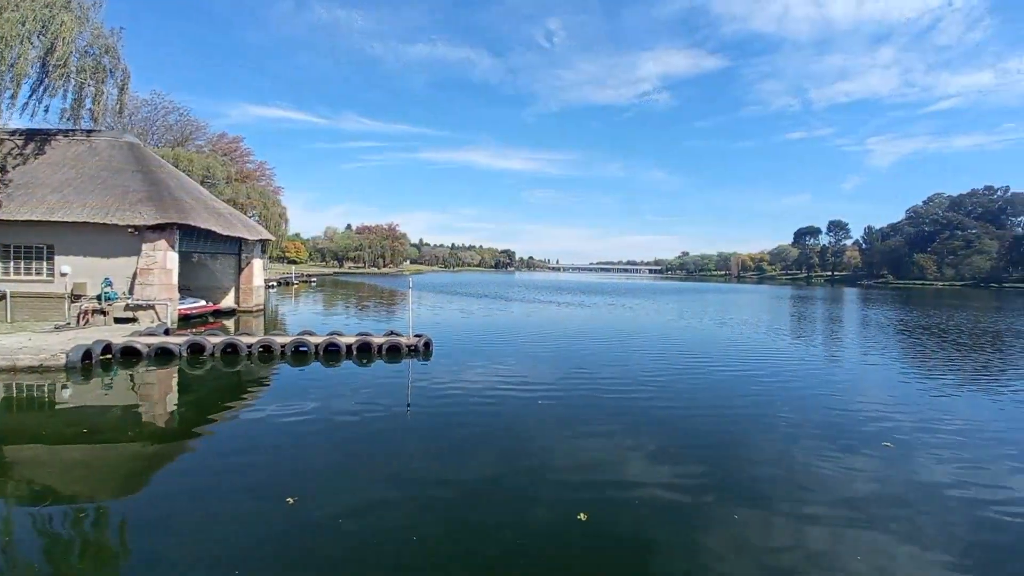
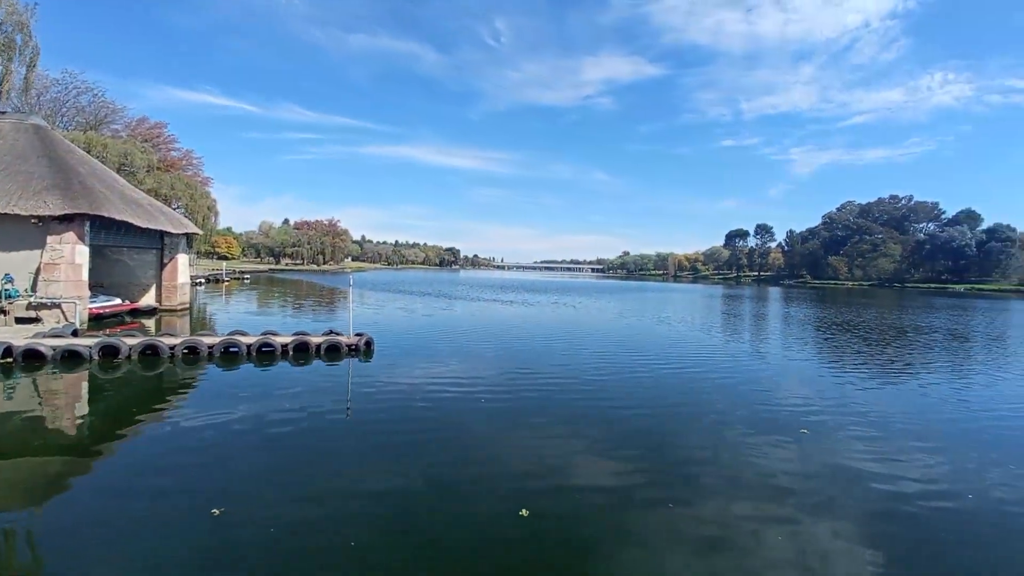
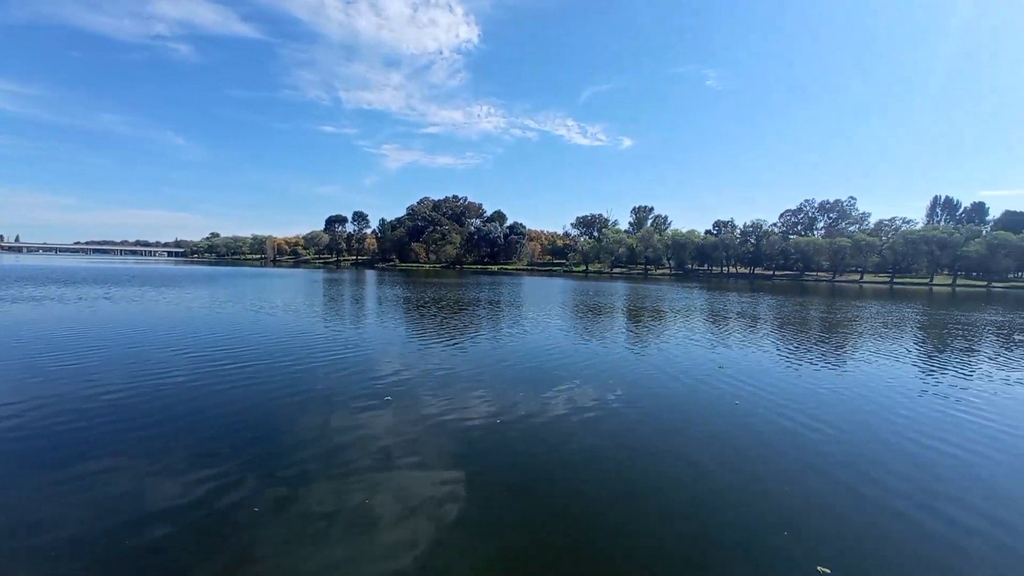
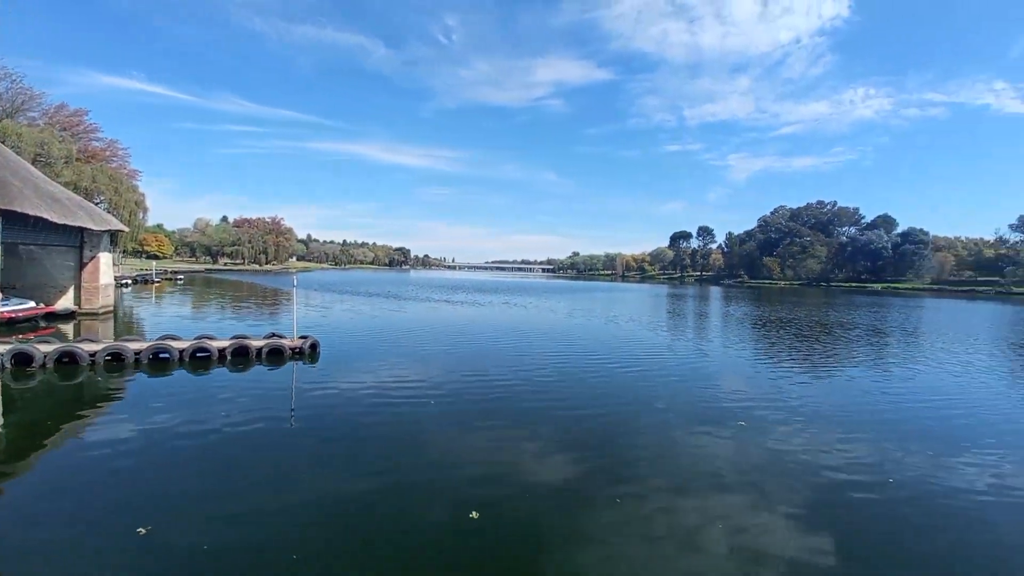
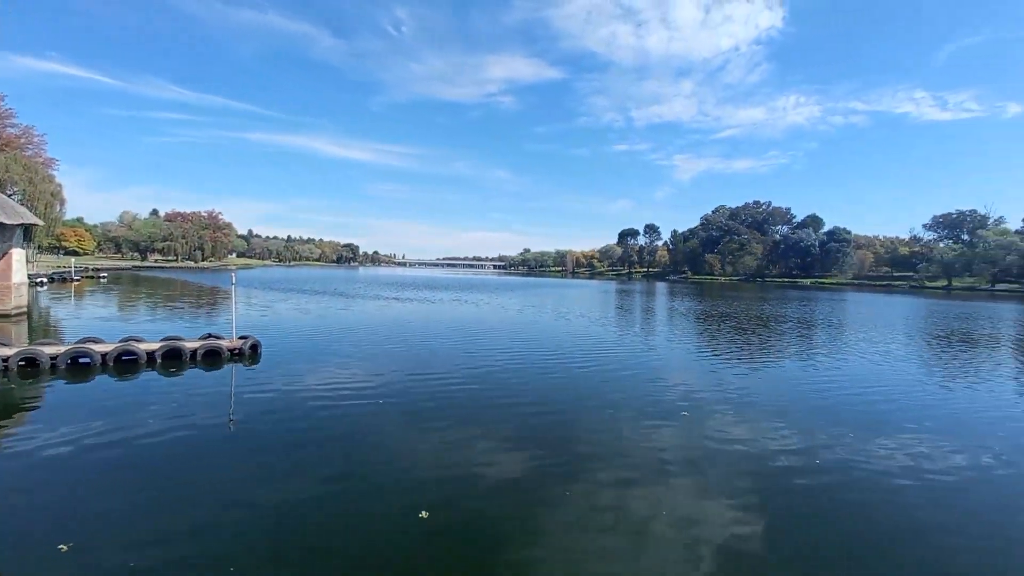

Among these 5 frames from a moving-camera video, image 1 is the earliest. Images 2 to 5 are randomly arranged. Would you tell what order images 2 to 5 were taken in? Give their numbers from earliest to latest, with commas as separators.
2, 4, 5, 3
